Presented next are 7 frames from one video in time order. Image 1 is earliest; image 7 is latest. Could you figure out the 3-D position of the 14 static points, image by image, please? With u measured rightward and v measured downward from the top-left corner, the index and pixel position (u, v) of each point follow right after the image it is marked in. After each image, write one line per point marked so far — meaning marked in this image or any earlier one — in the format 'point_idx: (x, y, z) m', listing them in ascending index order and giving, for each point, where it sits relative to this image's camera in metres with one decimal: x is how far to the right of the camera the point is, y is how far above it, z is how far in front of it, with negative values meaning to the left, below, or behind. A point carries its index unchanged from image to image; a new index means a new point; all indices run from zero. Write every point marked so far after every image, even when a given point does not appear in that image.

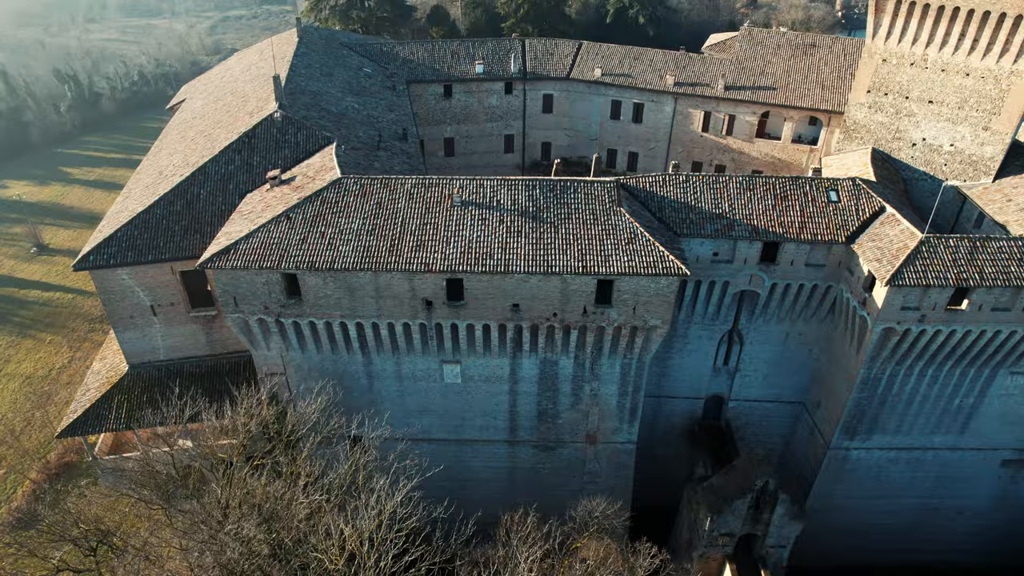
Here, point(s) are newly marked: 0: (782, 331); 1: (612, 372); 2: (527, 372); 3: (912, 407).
0: (+7.8, -1.2, +19.7) m
1: (+2.6, -2.2, +18.4) m
2: (+0.4, -2.2, +18.5) m
3: (+11.1, -3.3, +18.9) m
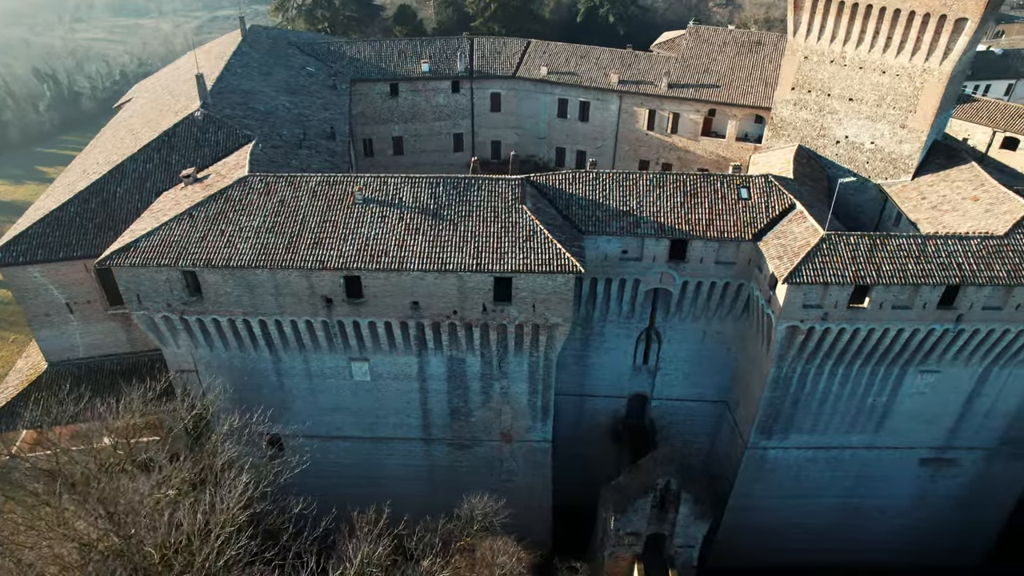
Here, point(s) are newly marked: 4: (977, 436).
0: (+5.4, -1.2, +19.7) m
1: (+0.2, -2.2, +18.3) m
2: (-2.1, -2.2, +18.5) m
3: (+8.6, -3.3, +18.8) m
4: (+13.3, -4.2, +19.6) m
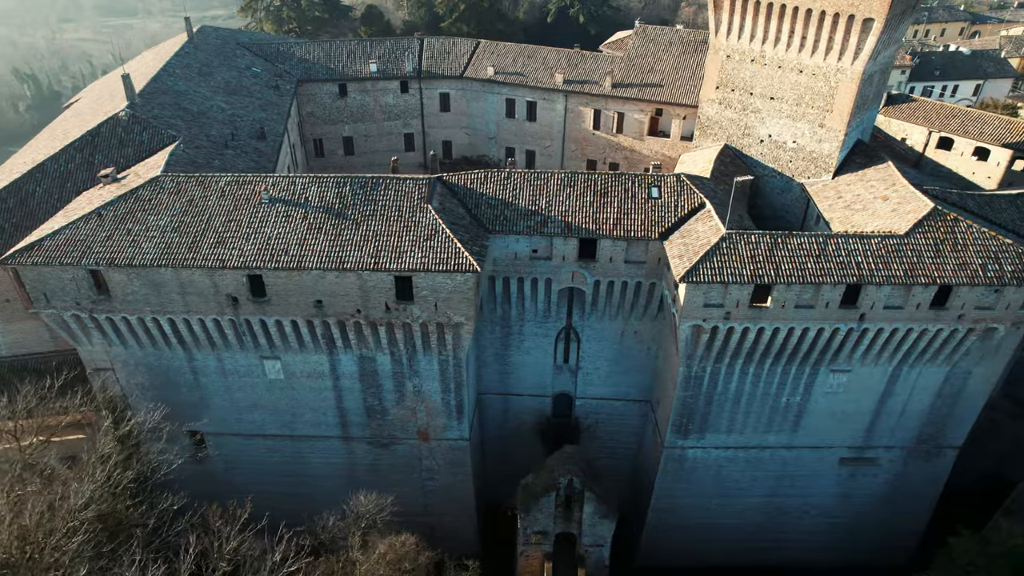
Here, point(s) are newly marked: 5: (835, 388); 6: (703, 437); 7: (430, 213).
0: (+3.0, -1.2, +19.7) m
1: (-2.2, -2.1, +18.4) m
2: (-4.5, -2.2, +18.5) m
3: (+6.3, -3.2, +18.8) m
4: (+10.9, -4.2, +19.5) m
5: (+8.7, -2.7, +18.4) m
6: (+5.4, -4.2, +19.4) m
7: (-2.0, +1.8, +17.0) m
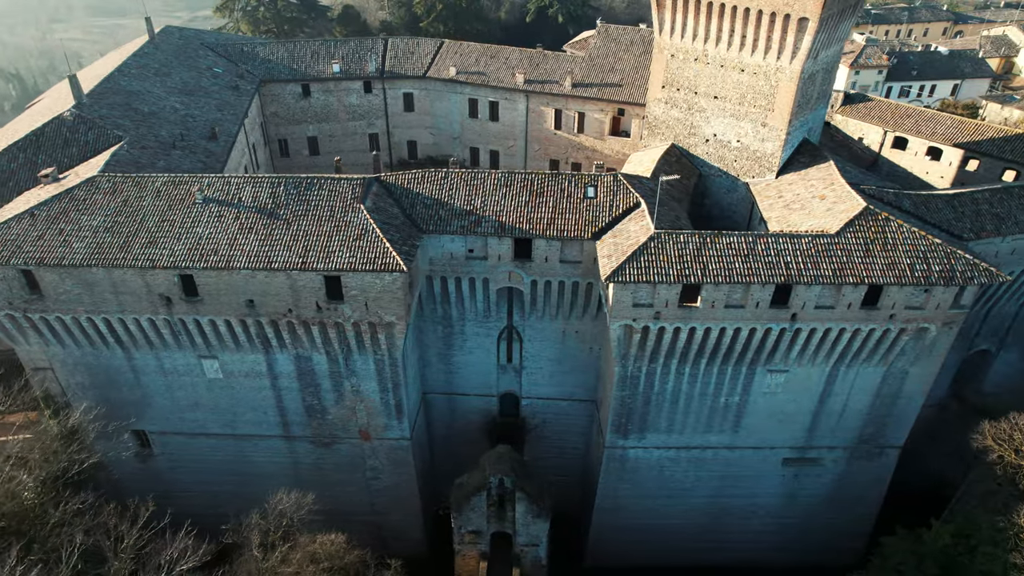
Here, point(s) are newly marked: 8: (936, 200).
0: (+1.3, -1.2, +19.7) m
1: (-3.9, -2.1, +18.4) m
2: (-6.2, -2.2, +18.6) m
3: (+4.6, -3.2, +18.8) m
4: (+9.2, -4.2, +19.5) m
5: (+7.0, -2.7, +18.4) m
6: (+3.7, -4.2, +19.4) m
7: (-3.7, +1.9, +17.0) m
8: (+11.4, +2.4, +18.4) m
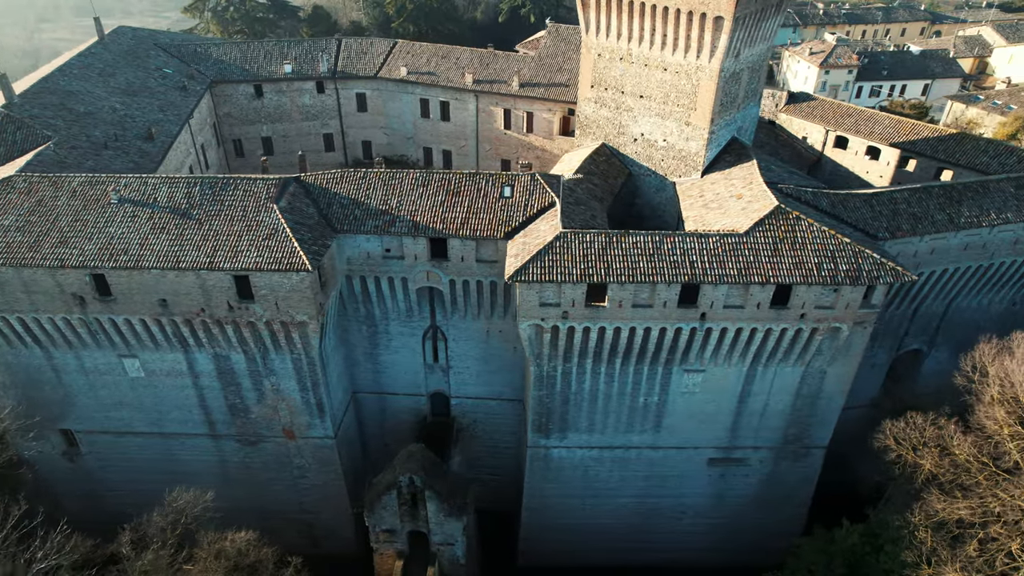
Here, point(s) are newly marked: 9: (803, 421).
0: (-0.9, -1.2, +19.7) m
1: (-6.1, -2.1, +18.5) m
2: (-8.4, -2.1, +18.7) m
3: (+2.3, -3.2, +18.8) m
4: (+7.0, -4.2, +19.5) m
5: (+4.8, -2.7, +18.4) m
6: (+1.5, -4.2, +19.4) m
7: (-6.0, +1.9, +17.1) m
8: (+9.2, +2.4, +18.4) m
9: (+8.1, -3.7, +19.2) m
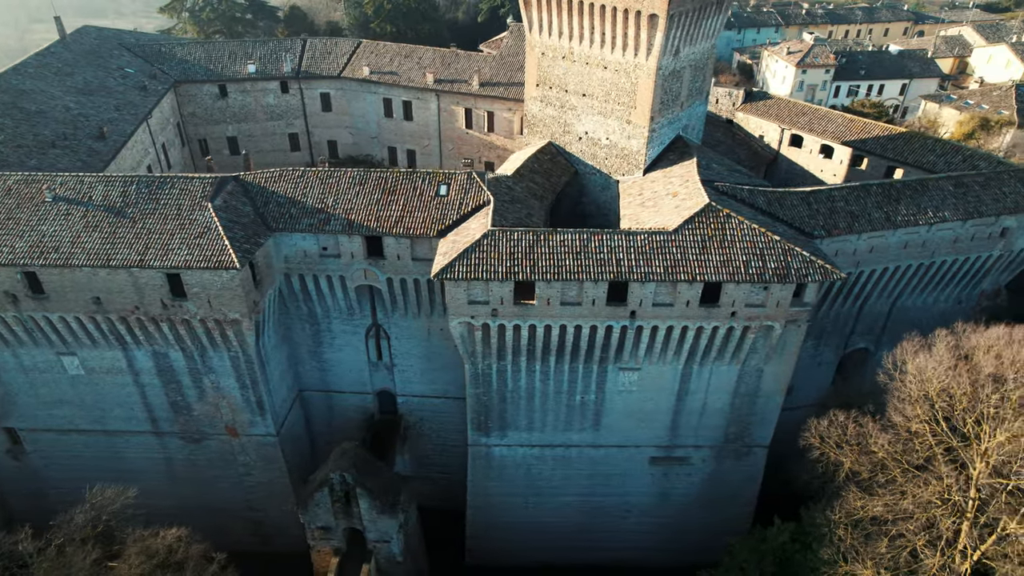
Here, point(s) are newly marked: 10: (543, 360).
0: (-2.6, -1.1, +19.8) m
1: (-7.8, -2.1, +18.5) m
2: (-10.1, -2.1, +18.7) m
3: (+0.6, -3.2, +18.8) m
4: (+5.3, -4.2, +19.5) m
5: (+3.1, -2.6, +18.4) m
6: (-0.2, -4.1, +19.4) m
7: (-7.7, +1.9, +17.1) m
8: (+7.5, +2.4, +18.4) m
9: (+6.4, -3.7, +19.2) m
10: (+0.8, -1.9, +17.9) m
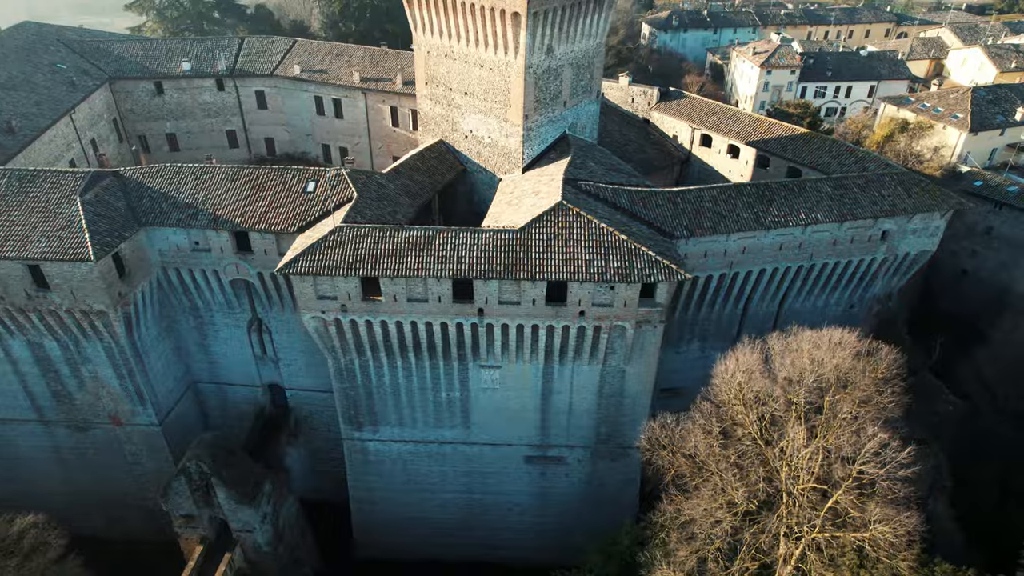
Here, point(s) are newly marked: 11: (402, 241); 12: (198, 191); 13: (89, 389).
0: (-6.2, -1.0, +20.0) m
1: (-11.5, -1.8, +18.9) m
2: (-13.7, -1.8, +19.2) m
3: (-3.0, -3.1, +18.9) m
4: (+1.6, -4.1, +19.4) m
5: (-0.5, -2.6, +18.4) m
6: (-3.8, -4.0, +19.5) m
7: (-11.3, +2.1, +17.5) m
8: (+3.9, +2.4, +18.3) m
9: (+2.8, -3.7, +19.1) m
10: (-2.8, -1.8, +17.9) m
11: (-2.6, +1.1, +16.3) m
12: (-8.5, +2.6, +18.6) m
13: (-12.2, -2.9, +19.7) m
